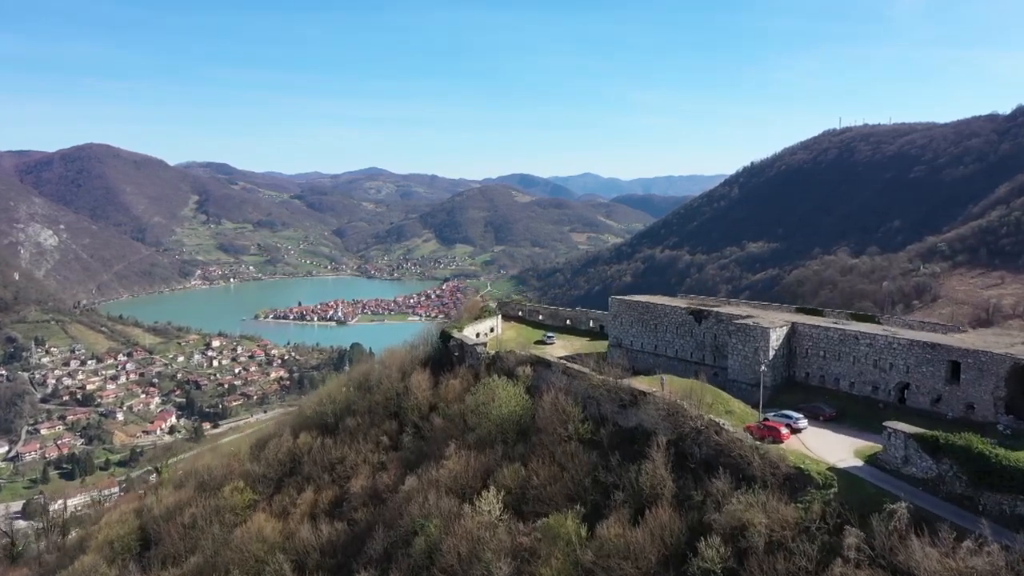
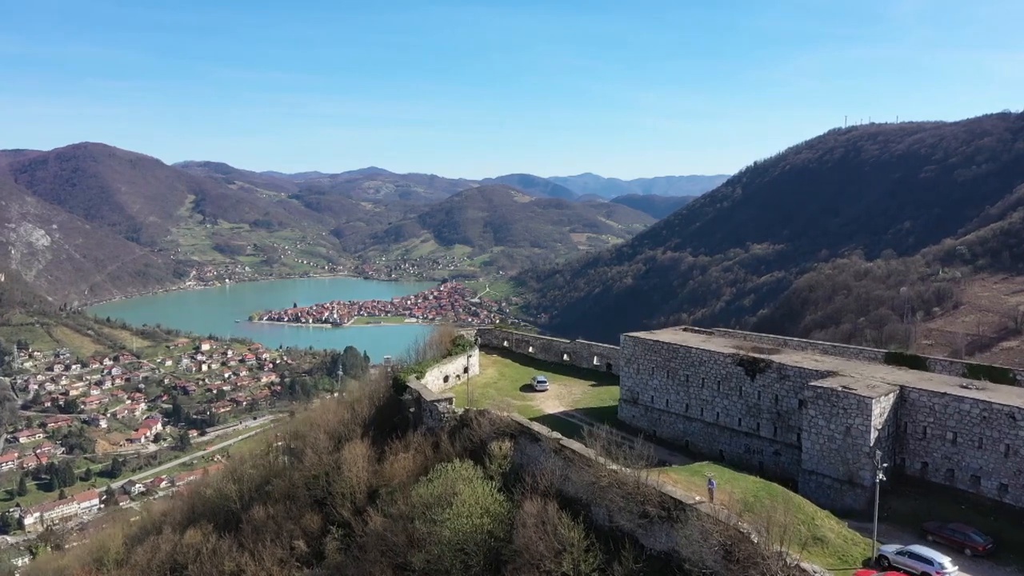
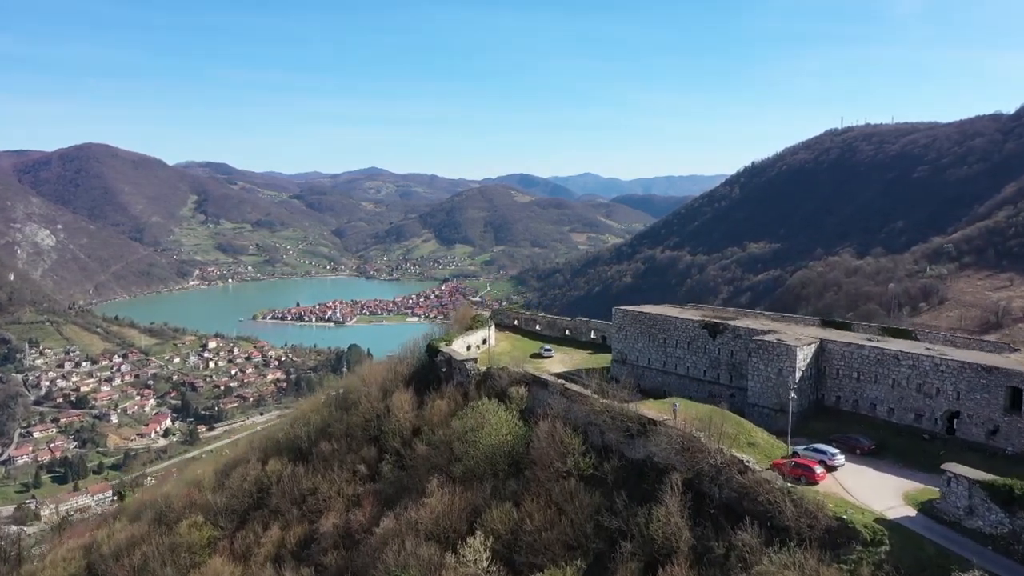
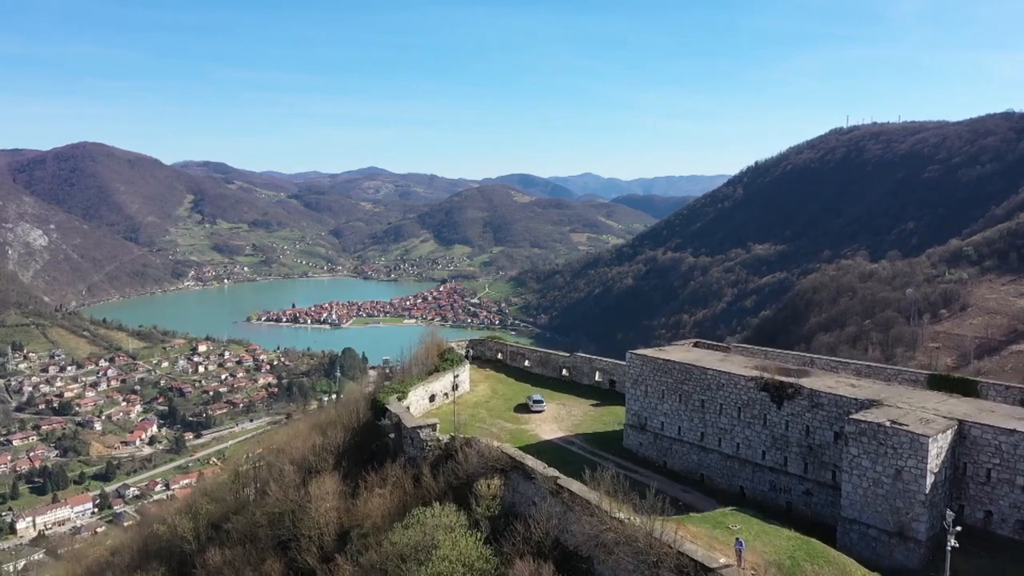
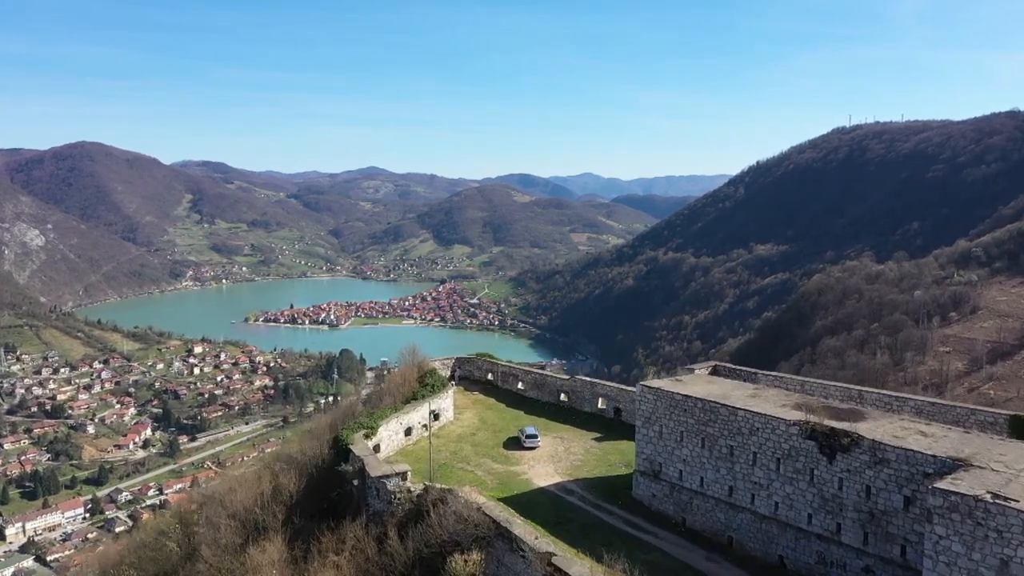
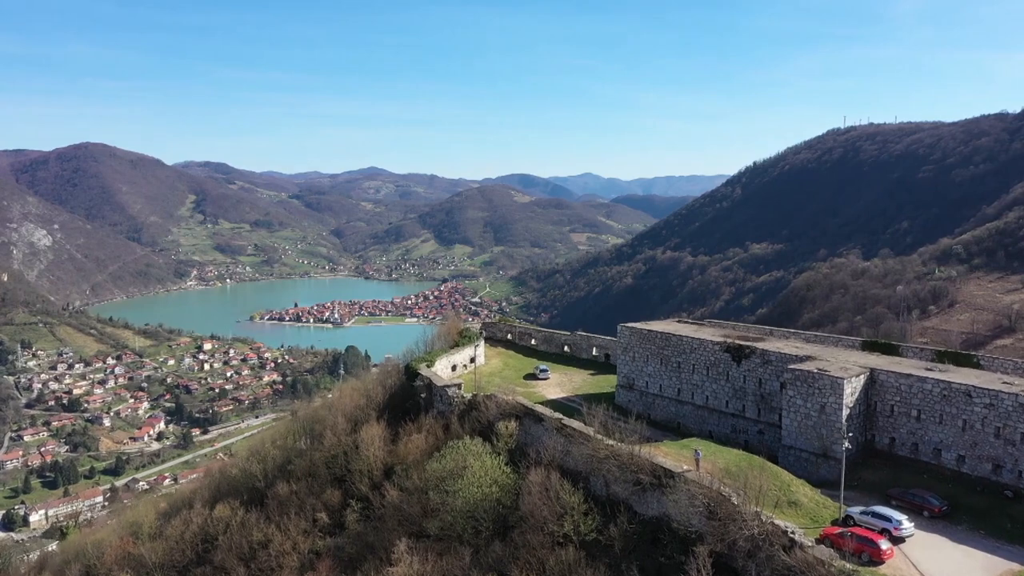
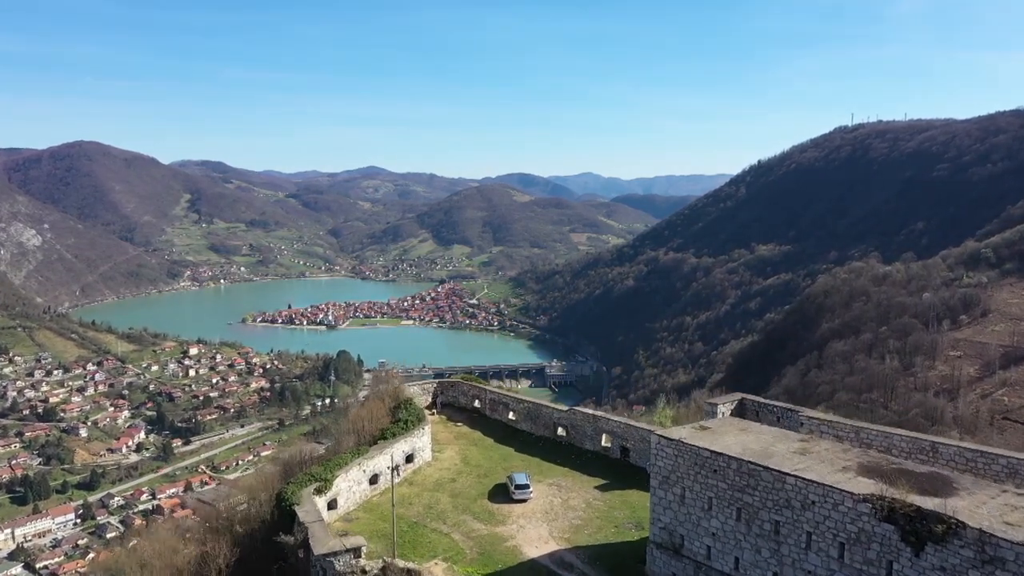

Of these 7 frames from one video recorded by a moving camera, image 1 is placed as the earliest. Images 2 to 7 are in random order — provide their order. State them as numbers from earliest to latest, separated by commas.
3, 6, 2, 4, 5, 7
